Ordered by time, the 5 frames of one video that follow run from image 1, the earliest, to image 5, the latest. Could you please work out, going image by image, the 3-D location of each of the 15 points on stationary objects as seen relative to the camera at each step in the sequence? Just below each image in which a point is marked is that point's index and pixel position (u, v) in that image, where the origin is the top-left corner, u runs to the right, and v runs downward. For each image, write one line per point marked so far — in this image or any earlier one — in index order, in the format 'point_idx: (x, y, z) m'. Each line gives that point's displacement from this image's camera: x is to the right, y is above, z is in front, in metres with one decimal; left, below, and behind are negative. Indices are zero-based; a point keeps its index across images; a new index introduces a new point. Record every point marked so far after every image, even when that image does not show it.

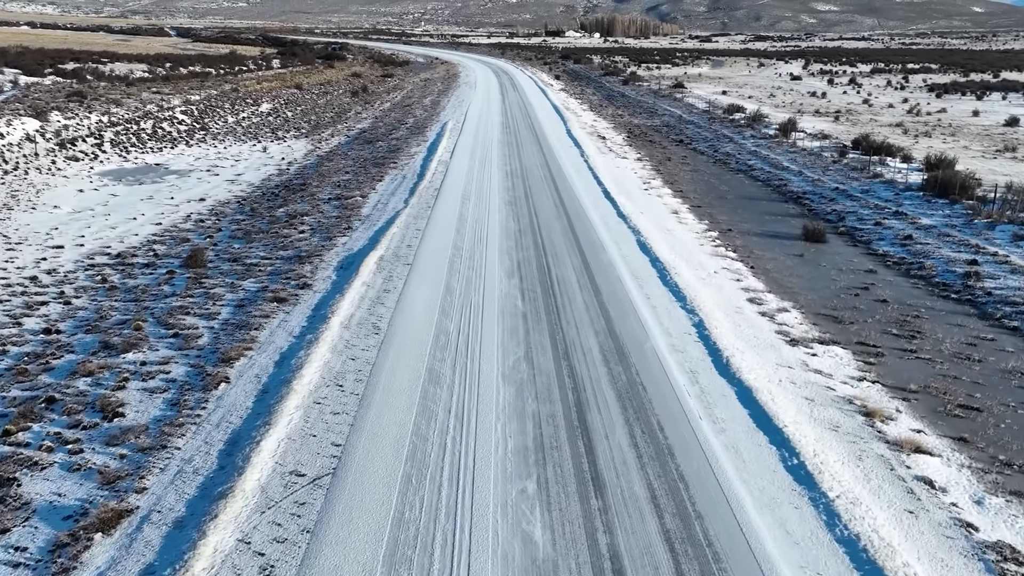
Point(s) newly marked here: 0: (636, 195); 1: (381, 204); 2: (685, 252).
0: (+2.4, +1.6, +17.1) m
1: (-2.3, +1.4, +16.1) m
2: (+2.4, +0.5, +12.5) m
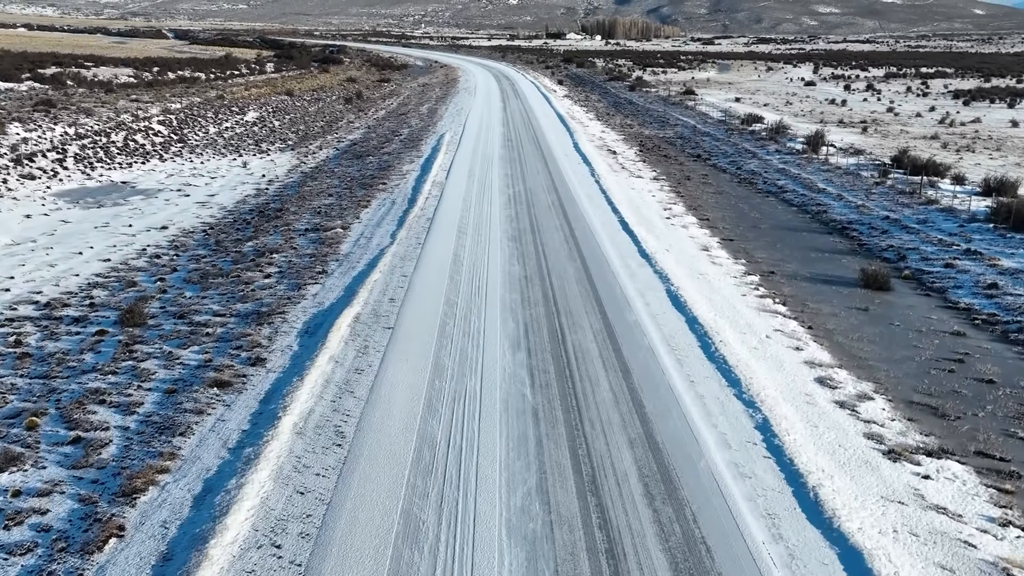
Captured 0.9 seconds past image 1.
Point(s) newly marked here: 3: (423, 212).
0: (+2.4, +0.9, +14.9) m
1: (-2.2, +0.7, +13.9) m
2: (+2.4, -0.2, +10.3) m
3: (-1.5, +1.2, +15.5) m
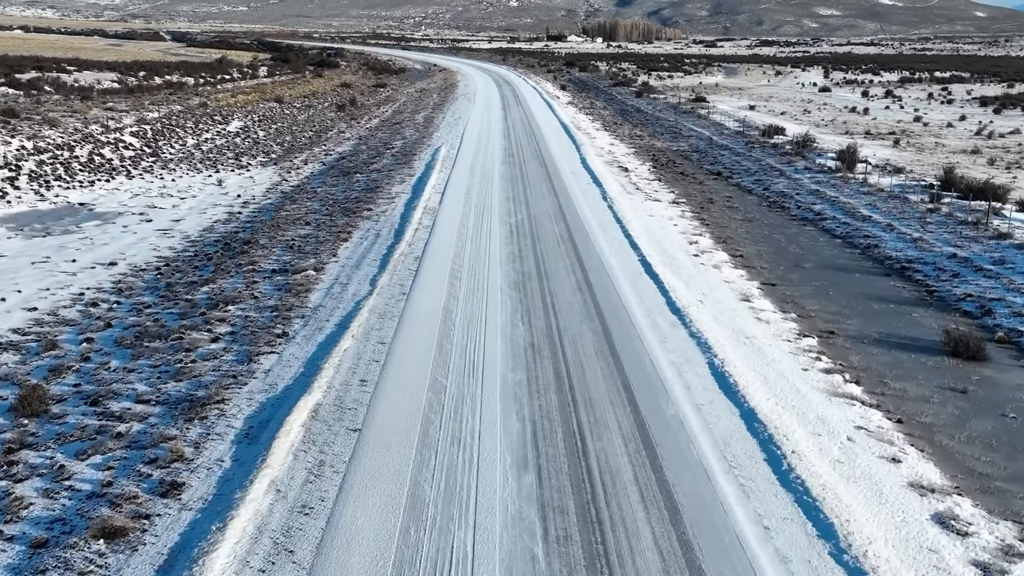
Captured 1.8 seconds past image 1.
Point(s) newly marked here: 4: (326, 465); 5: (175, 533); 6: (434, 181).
0: (+2.4, +0.2, +12.7) m
1: (-2.2, 0.0, +11.6) m
2: (+2.5, -0.9, +8.1) m
3: (-1.5, +0.5, +13.2) m
4: (-1.3, -1.2, +6.6) m
5: (-2.1, -1.5, +5.7) m
6: (-1.7, +2.3, +19.6) m
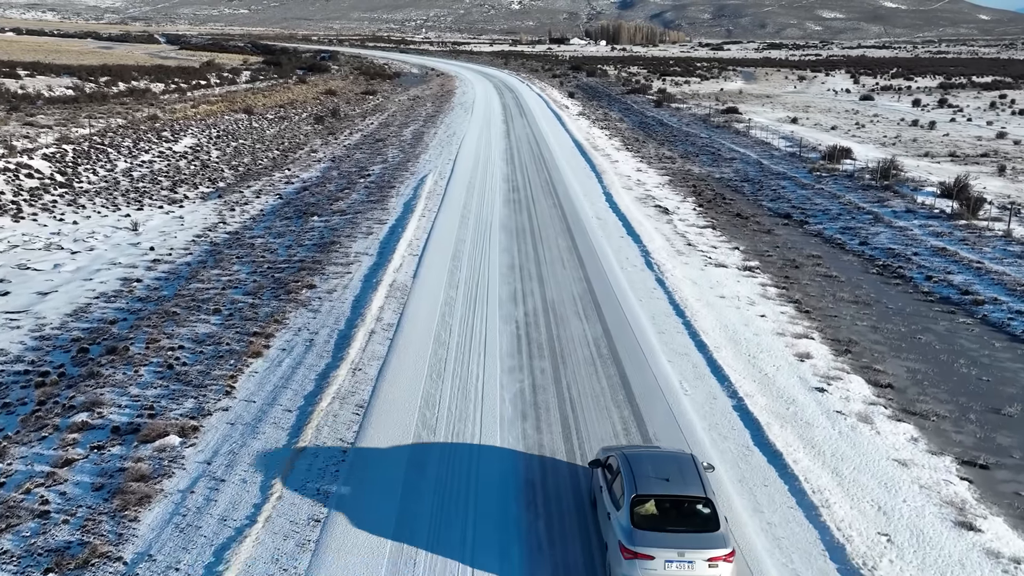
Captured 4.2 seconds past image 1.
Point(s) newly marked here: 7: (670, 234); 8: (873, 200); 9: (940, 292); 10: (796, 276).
0: (+2.5, -1.2, +7.3) m
1: (-2.1, -1.4, +6.3) m
2: (+2.5, -2.3, +2.7) m
3: (-1.4, -0.9, +7.9) m
4: (-1.3, -2.6, +1.2) m
5: (-2.0, -2.9, +0.4) m
6: (-1.6, +0.9, +14.2) m
7: (+2.6, +0.9, +14.8) m
8: (+6.9, +1.7, +17.5) m
9: (+5.5, -0.1, +11.7) m
10: (+4.0, +0.2, +12.8) m
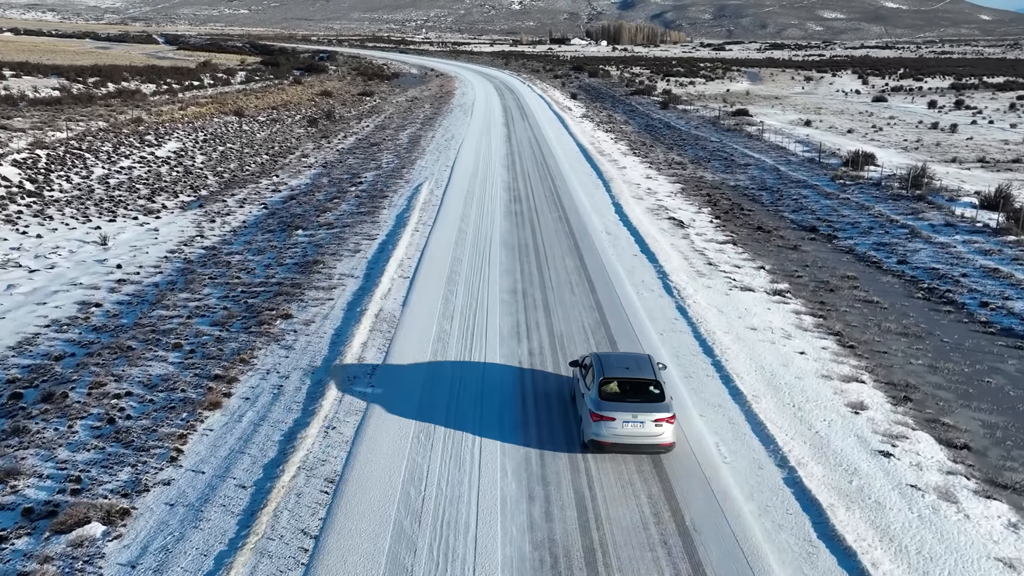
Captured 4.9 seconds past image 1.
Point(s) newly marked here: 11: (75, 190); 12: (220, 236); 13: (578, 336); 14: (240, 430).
0: (+2.6, -1.5, +5.9) m
1: (-2.1, -1.7, +4.9) m
2: (+2.6, -2.7, +1.3) m
3: (-1.4, -1.3, +6.5) m
4: (-1.3, -3.0, -0.2) m
5: (-2.0, -3.2, -1.1) m
6: (-1.5, +0.5, +12.8) m
7: (+2.6, +0.5, +13.4) m
8: (+6.9, +1.4, +16.1) m
9: (+5.5, -0.4, +10.3) m
10: (+4.0, -0.2, +11.4) m
11: (-9.5, +2.1, +19.9) m
12: (-5.2, +1.0, +16.4) m
13: (+0.7, -0.5, +9.3) m
14: (-2.2, -1.1, +7.3) m
